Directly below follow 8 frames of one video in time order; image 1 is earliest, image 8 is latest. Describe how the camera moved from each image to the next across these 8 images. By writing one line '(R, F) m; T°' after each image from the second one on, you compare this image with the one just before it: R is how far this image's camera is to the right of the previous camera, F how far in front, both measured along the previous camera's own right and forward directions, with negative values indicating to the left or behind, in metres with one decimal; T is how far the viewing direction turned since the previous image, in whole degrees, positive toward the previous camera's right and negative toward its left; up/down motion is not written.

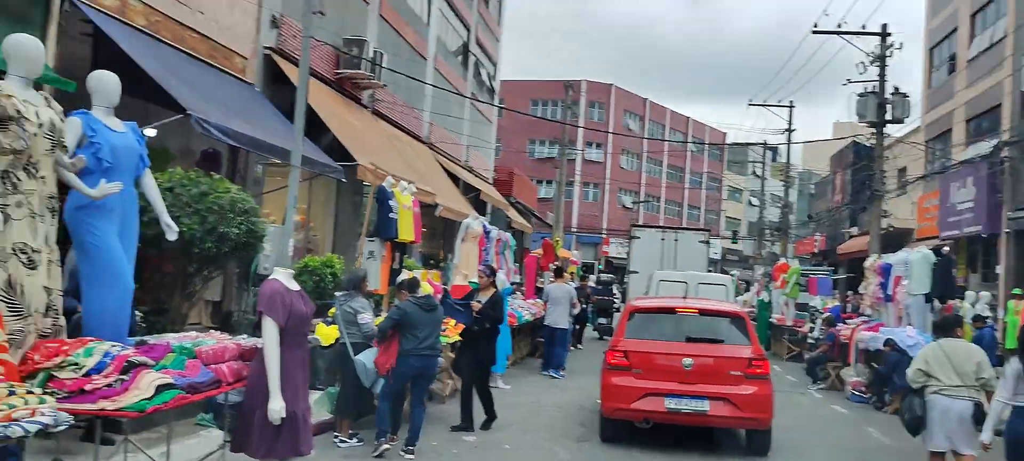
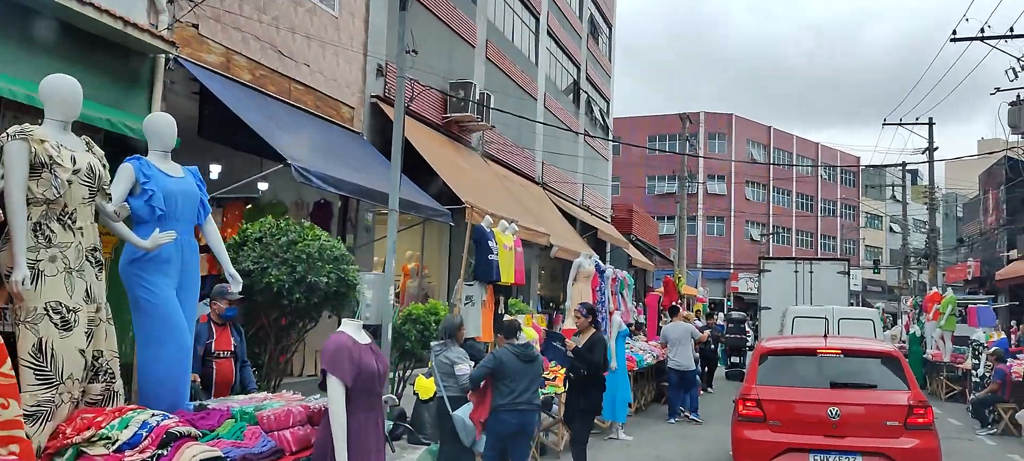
(+0.1, +0.6) m; -9°
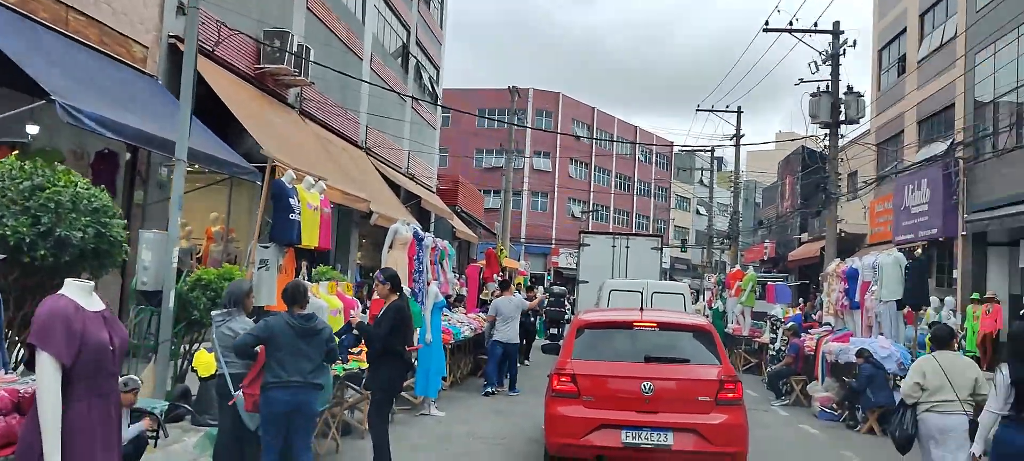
(+0.2, +0.6) m; +13°
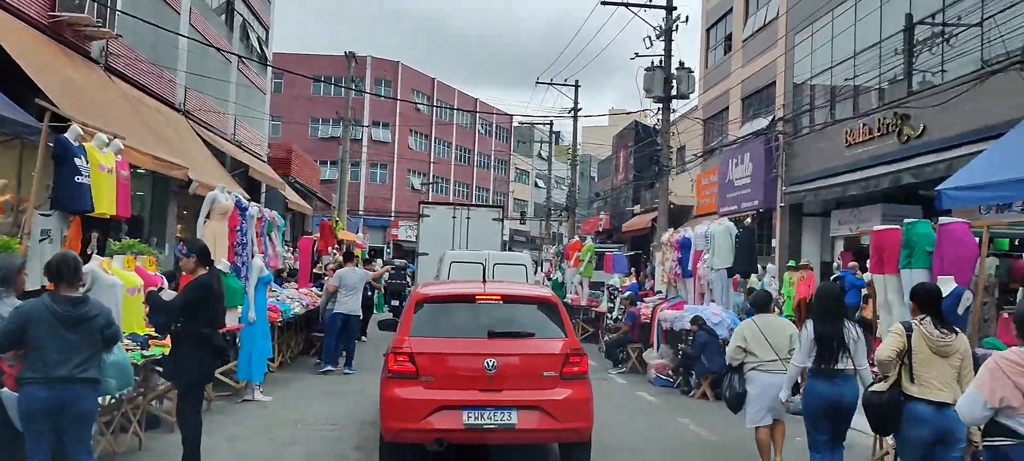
(+0.1, +0.5) m; +12°
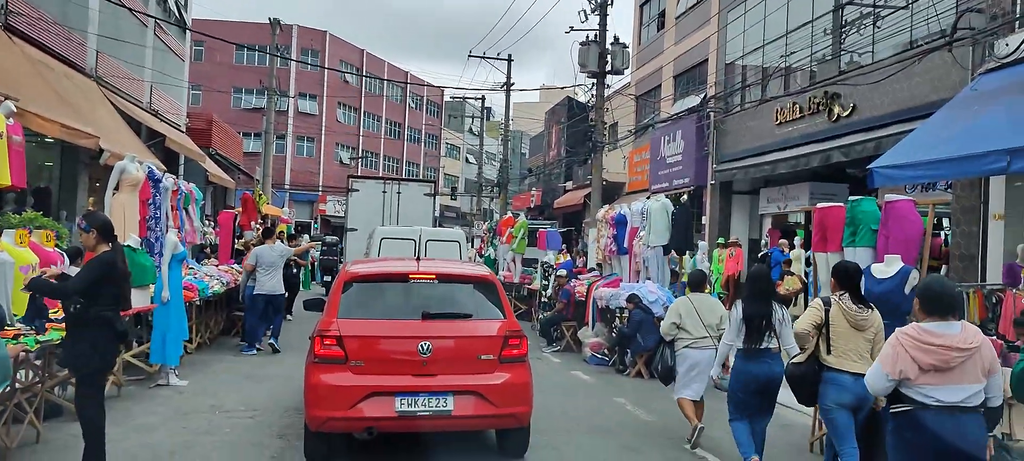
(0.0, +0.3) m; +5°
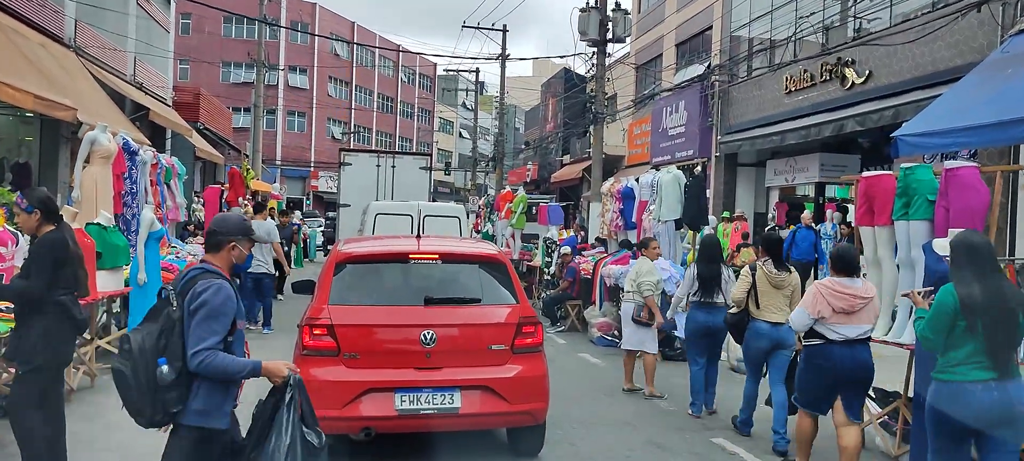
(-0.1, +0.6) m; 0°
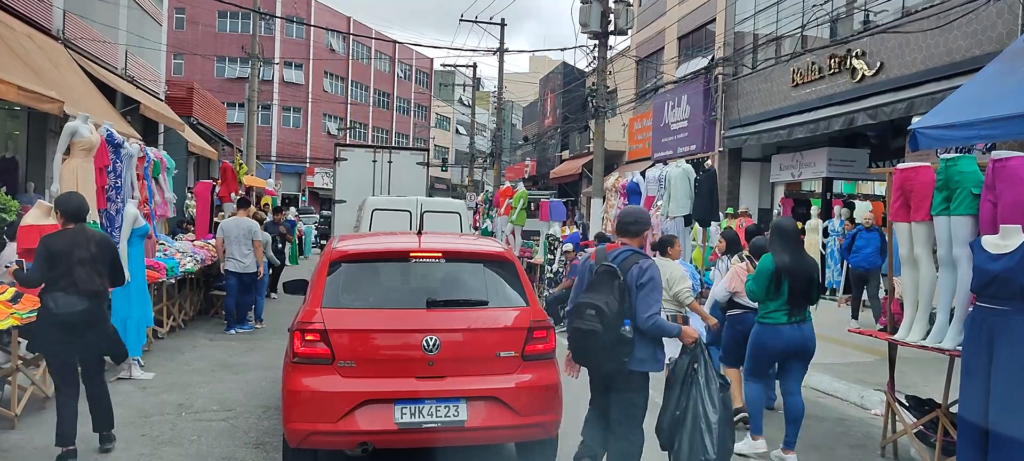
(-0.1, +0.4) m; 0°
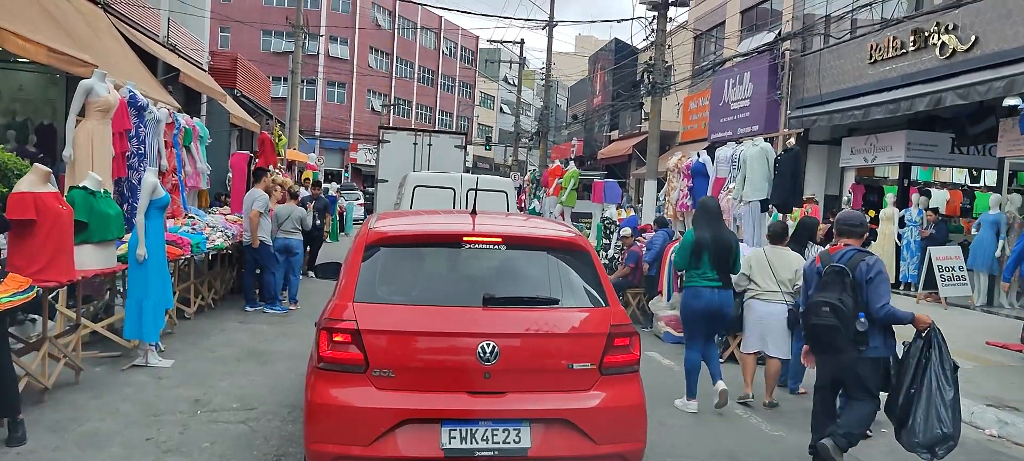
(-0.2, +0.9) m; -3°
